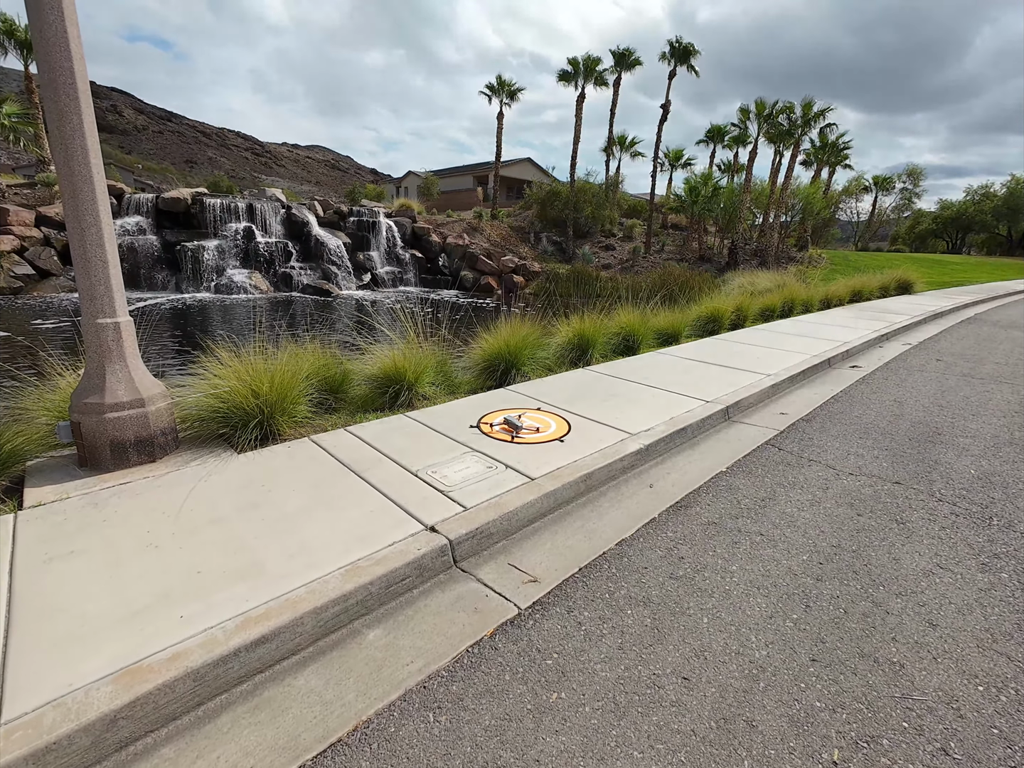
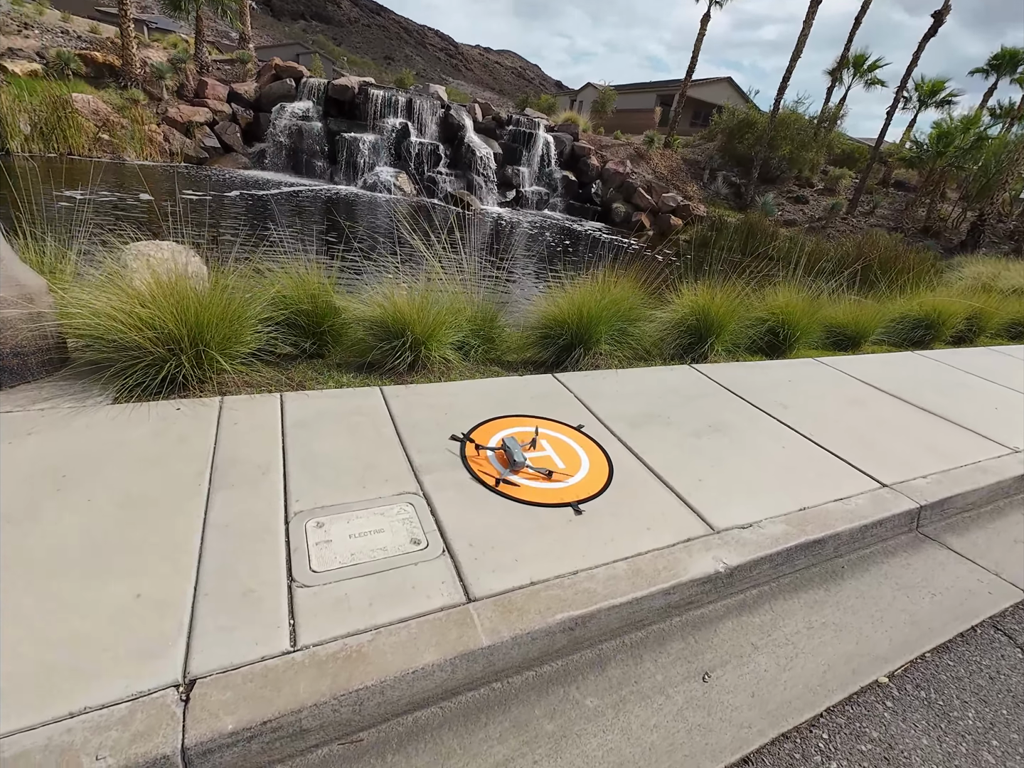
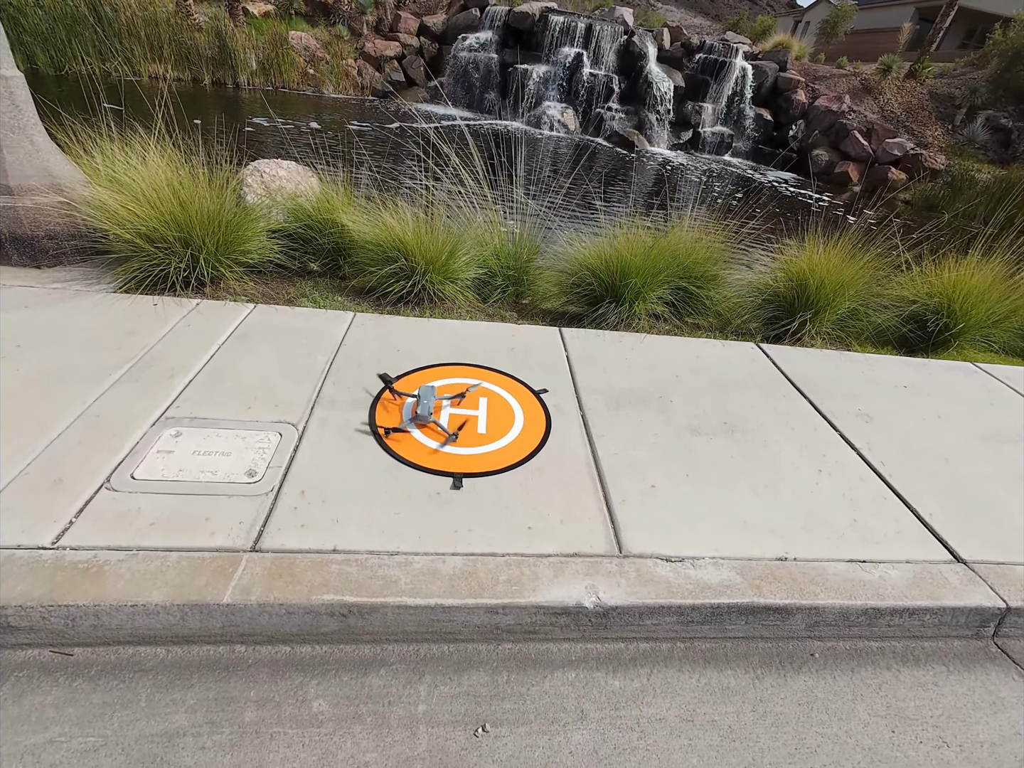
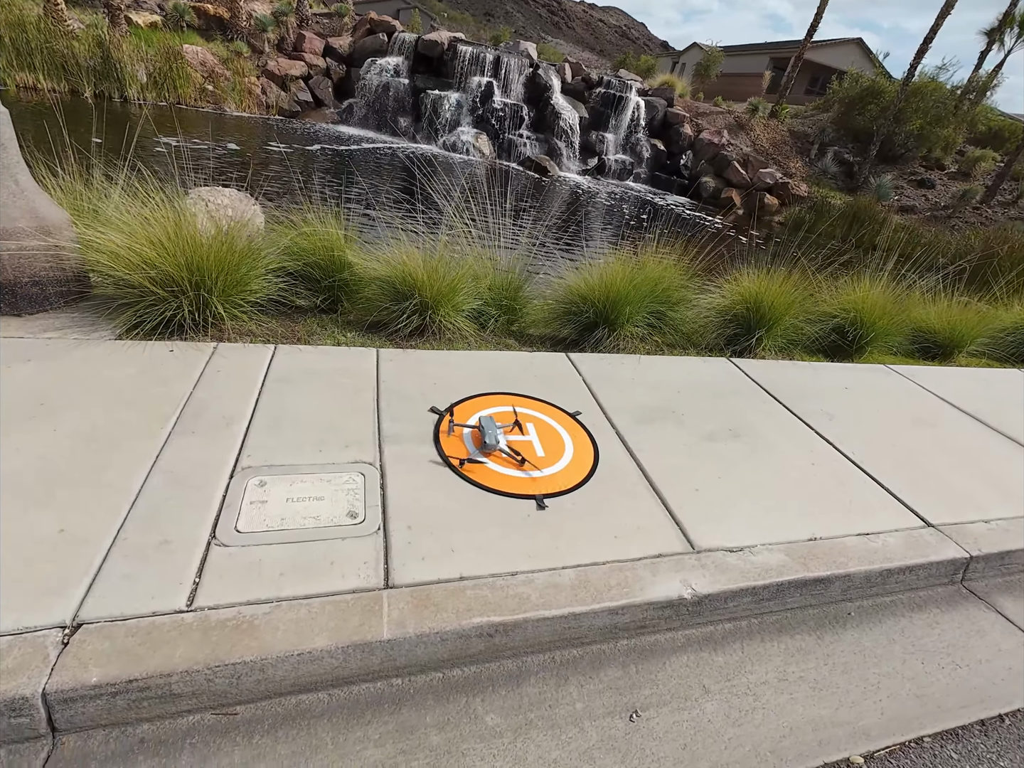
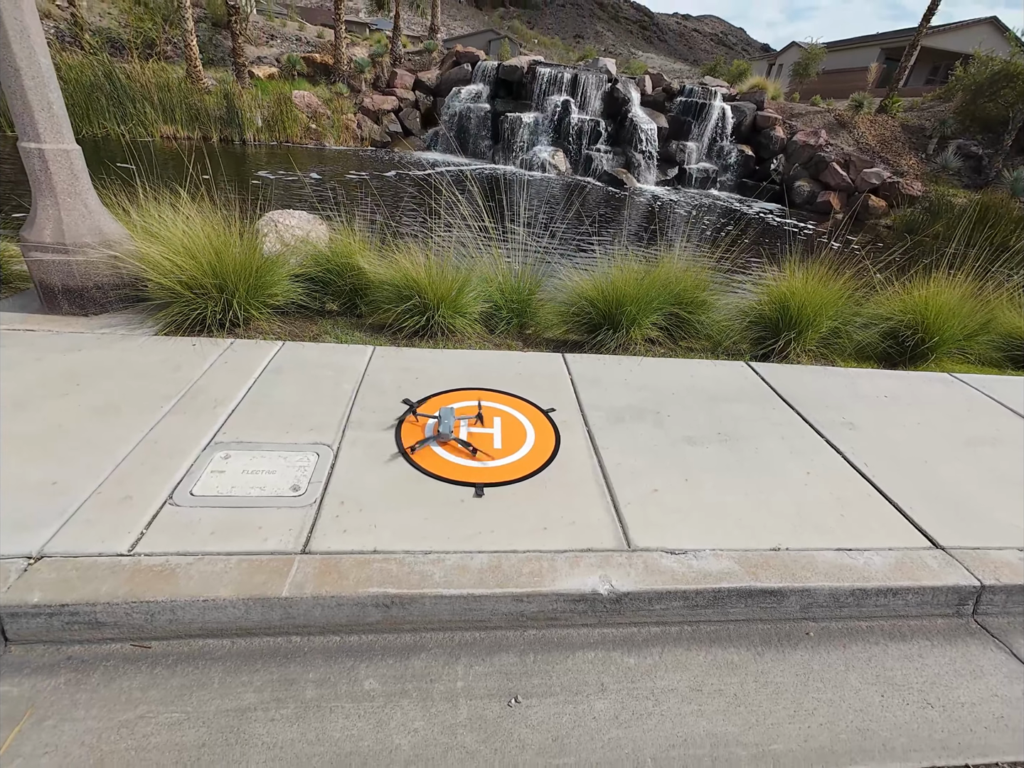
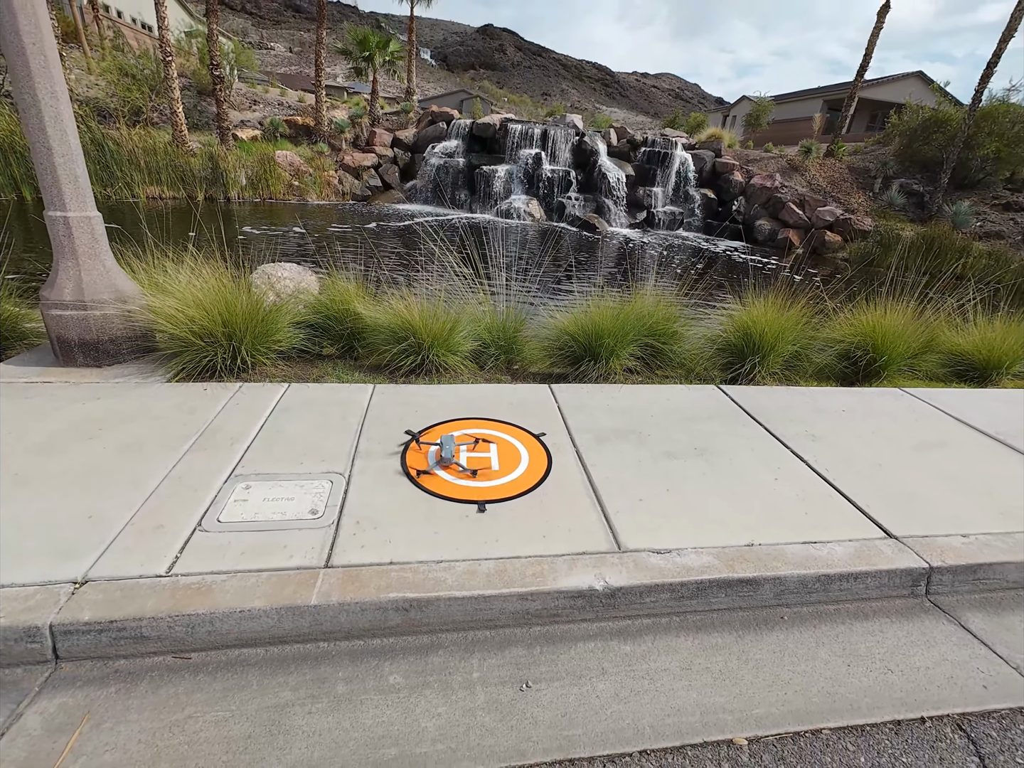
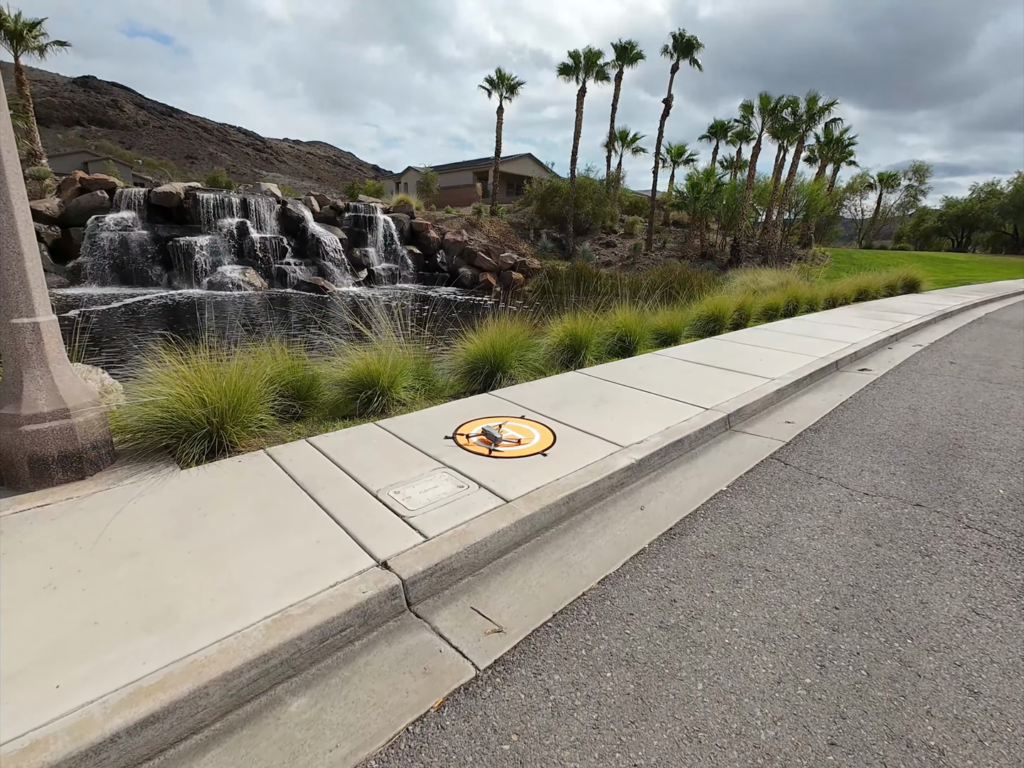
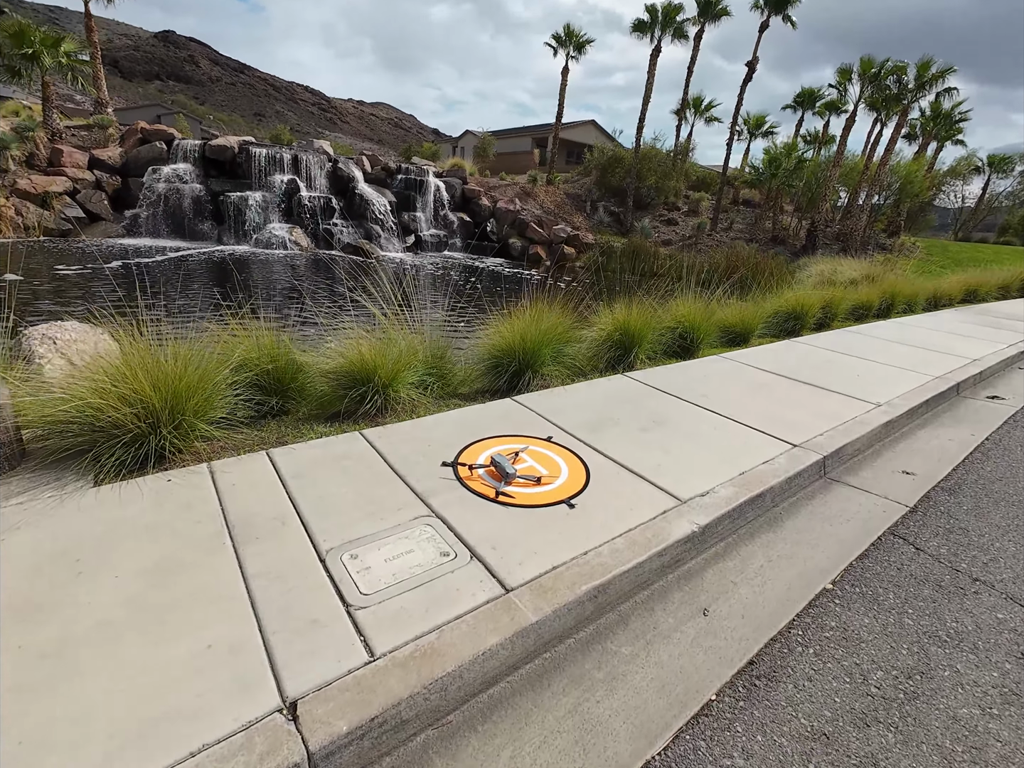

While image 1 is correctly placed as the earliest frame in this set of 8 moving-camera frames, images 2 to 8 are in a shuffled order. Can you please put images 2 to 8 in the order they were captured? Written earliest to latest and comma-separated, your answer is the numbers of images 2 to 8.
7, 8, 2, 4, 3, 5, 6
